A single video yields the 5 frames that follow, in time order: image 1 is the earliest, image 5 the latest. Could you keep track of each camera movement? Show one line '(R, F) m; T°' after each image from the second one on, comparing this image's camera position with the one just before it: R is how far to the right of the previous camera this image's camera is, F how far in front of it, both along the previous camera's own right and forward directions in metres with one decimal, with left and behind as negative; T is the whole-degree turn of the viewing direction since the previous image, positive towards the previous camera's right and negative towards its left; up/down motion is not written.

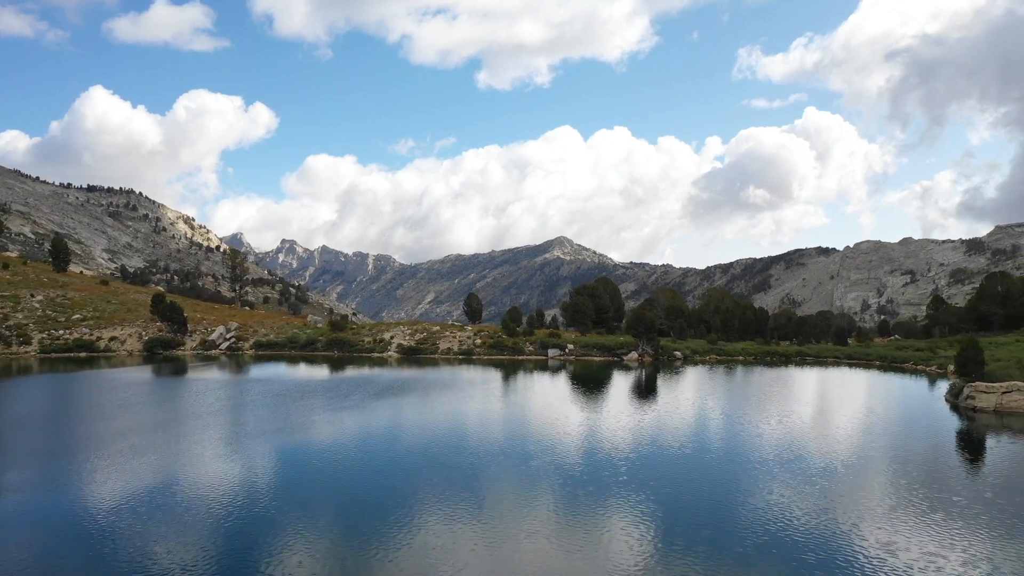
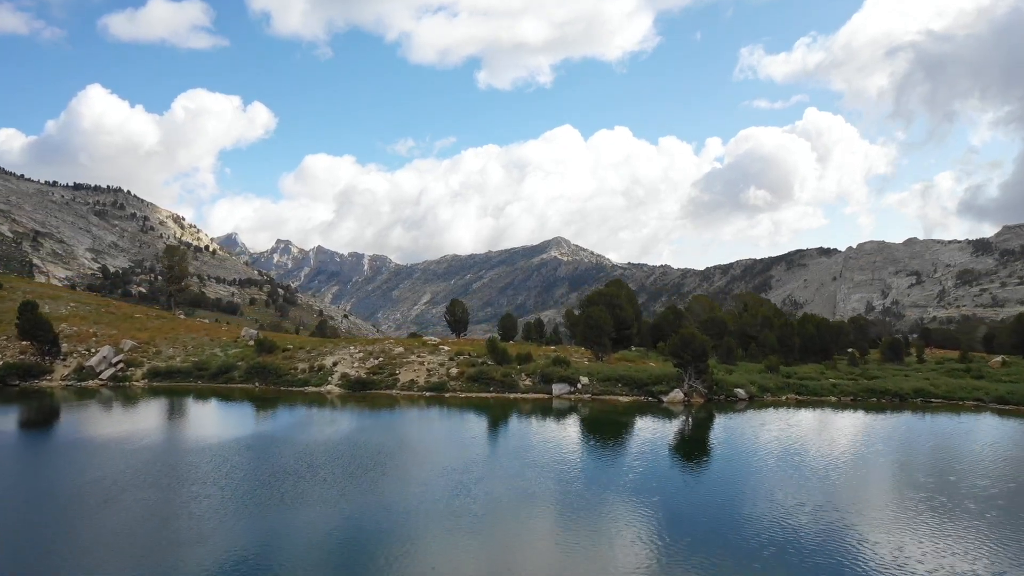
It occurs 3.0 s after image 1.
(+0.6, +11.8) m; 0°
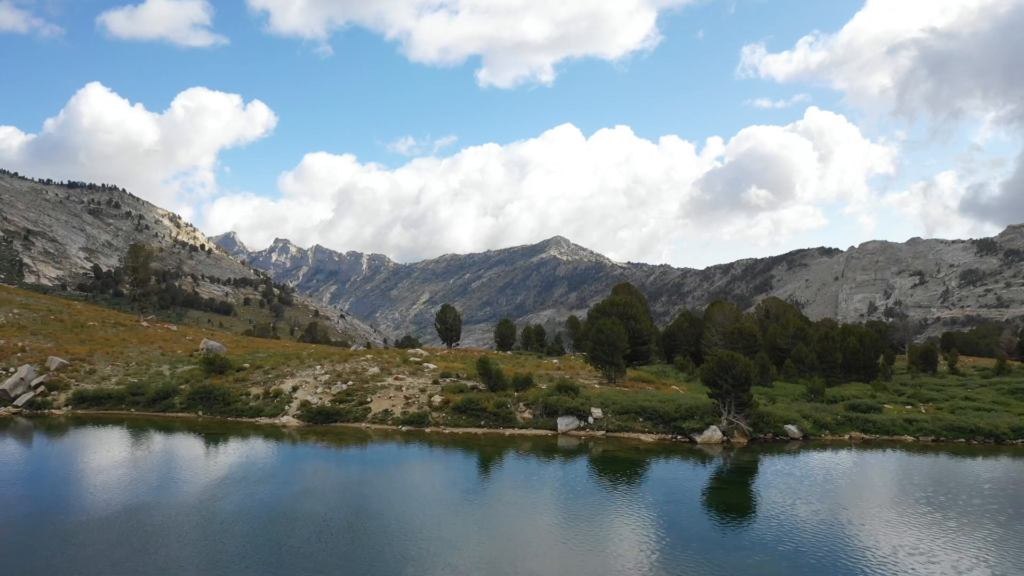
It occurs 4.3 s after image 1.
(+0.2, +5.3) m; 0°
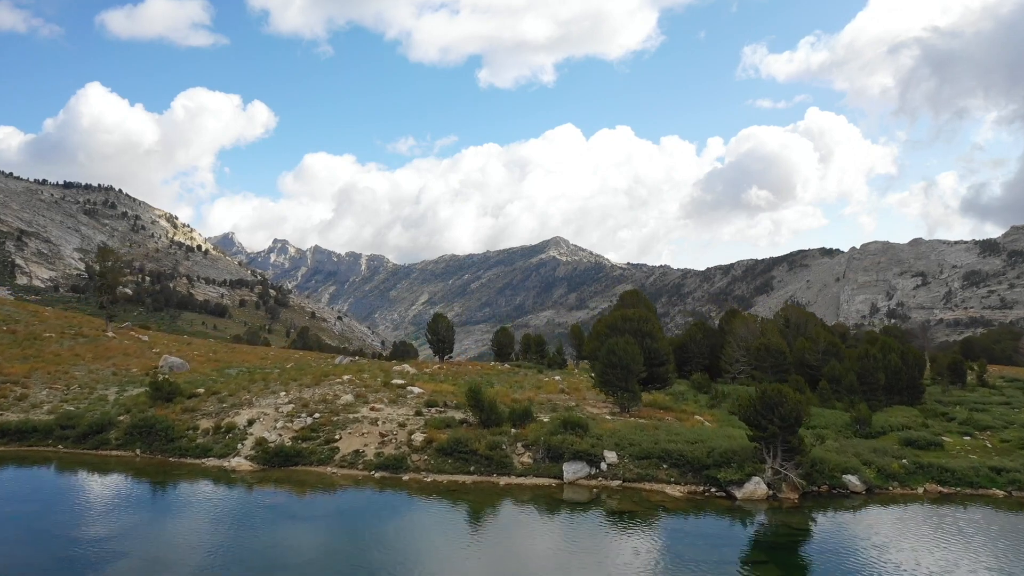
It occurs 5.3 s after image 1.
(+0.1, +4.0) m; 0°
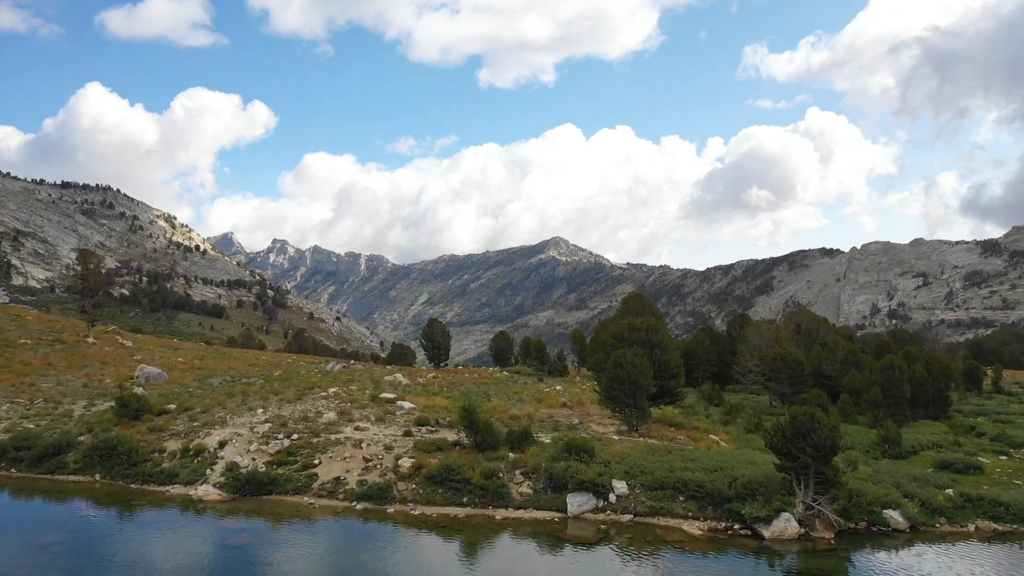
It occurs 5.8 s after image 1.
(+0.1, +2.0) m; 0°
